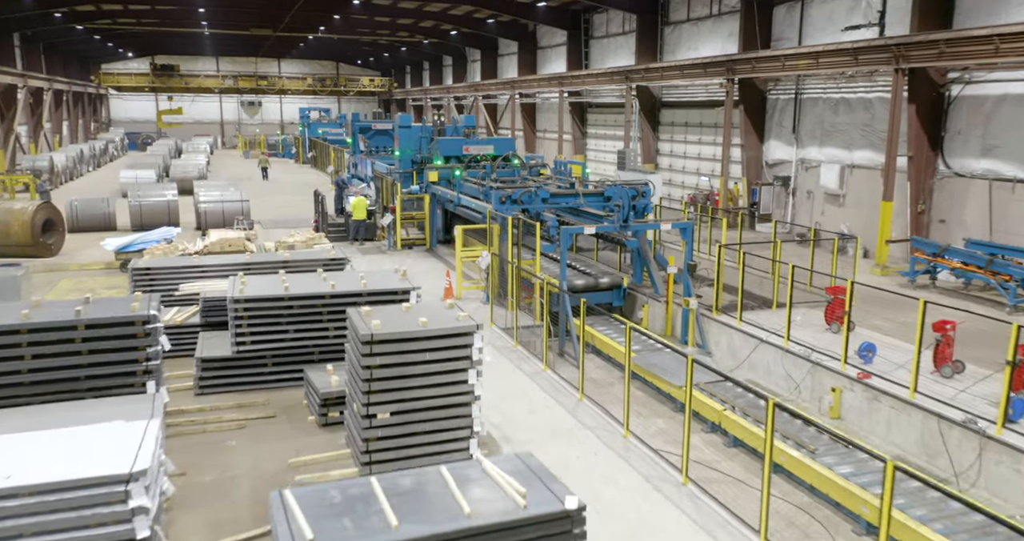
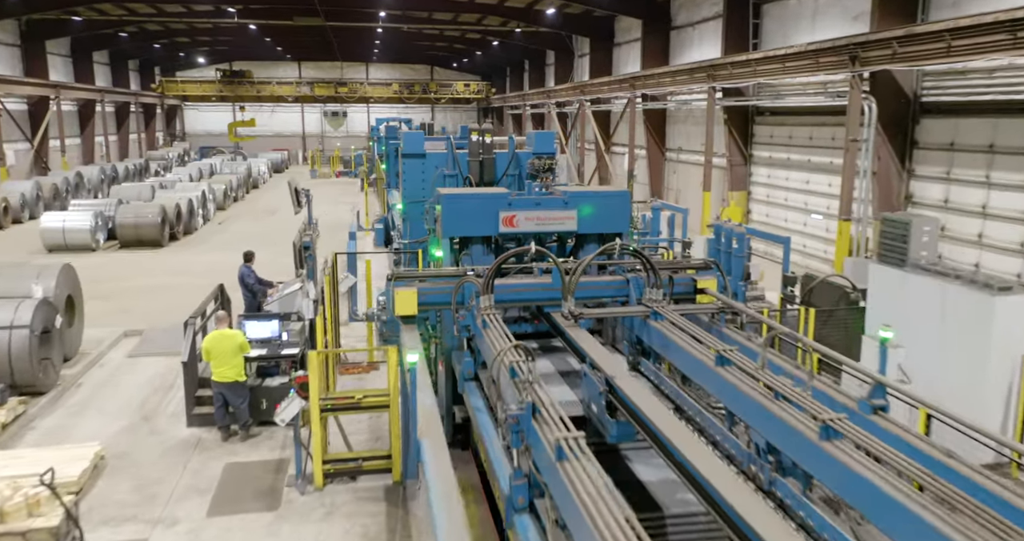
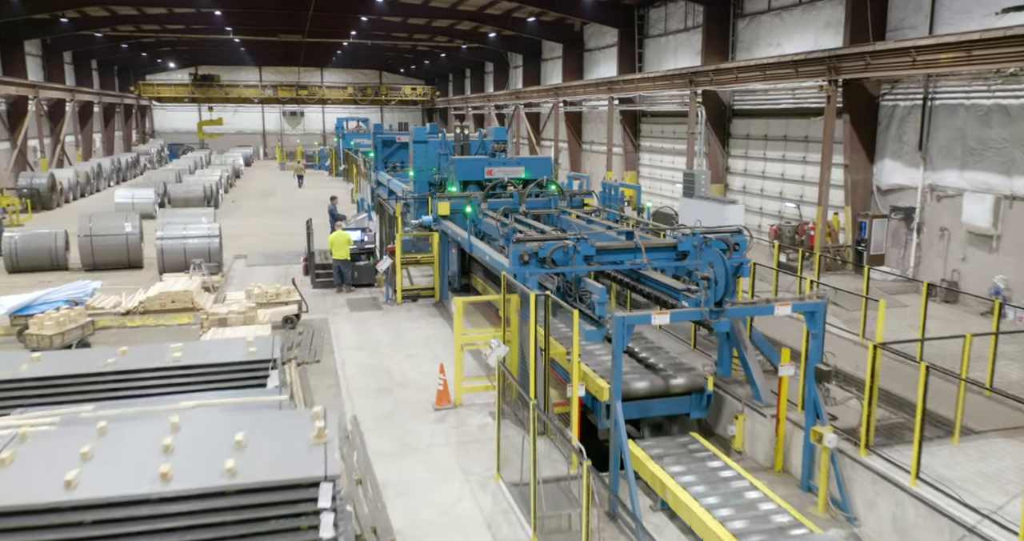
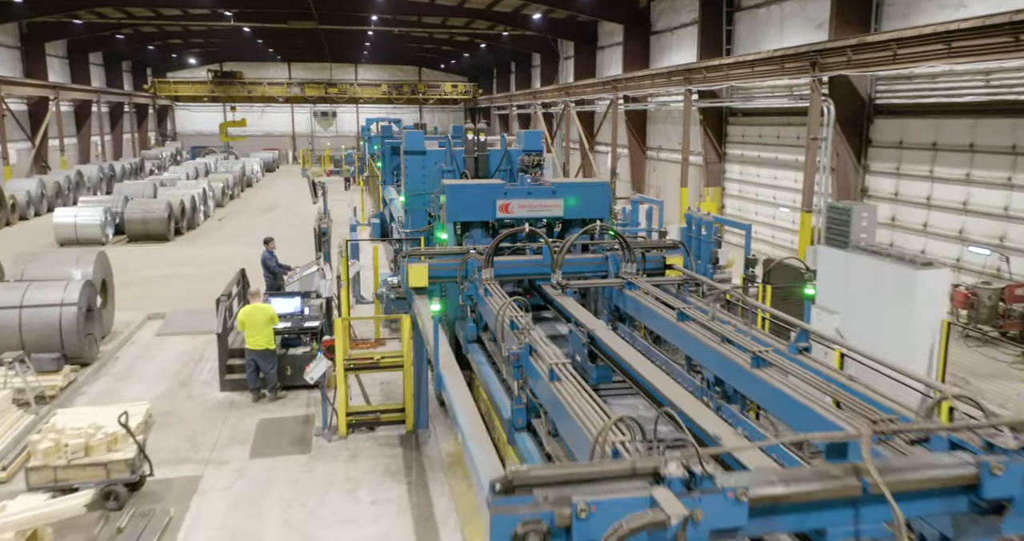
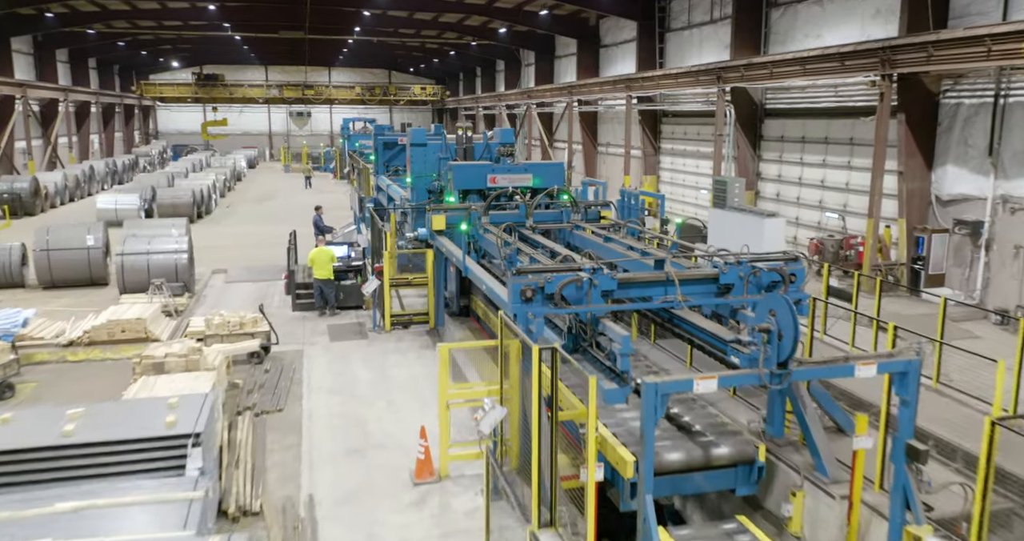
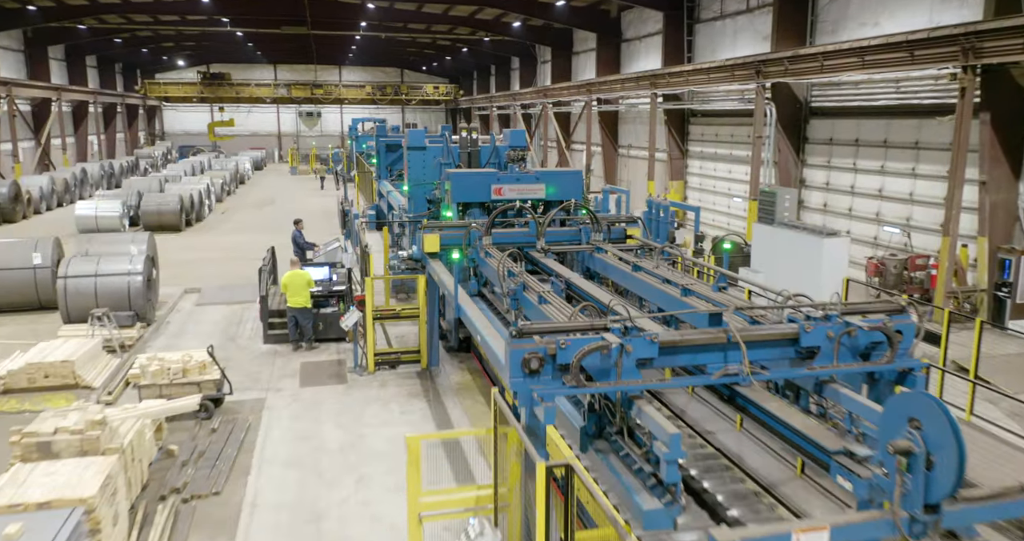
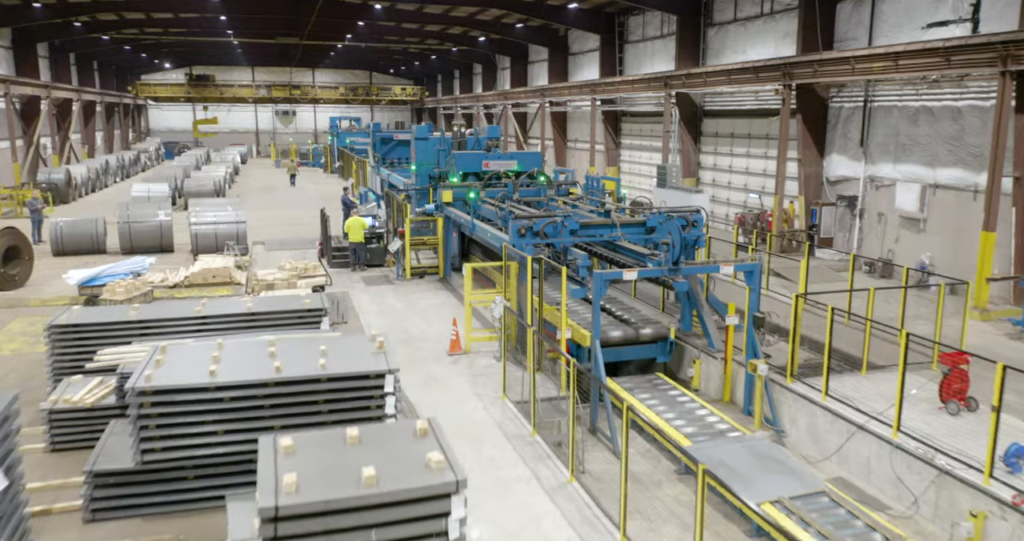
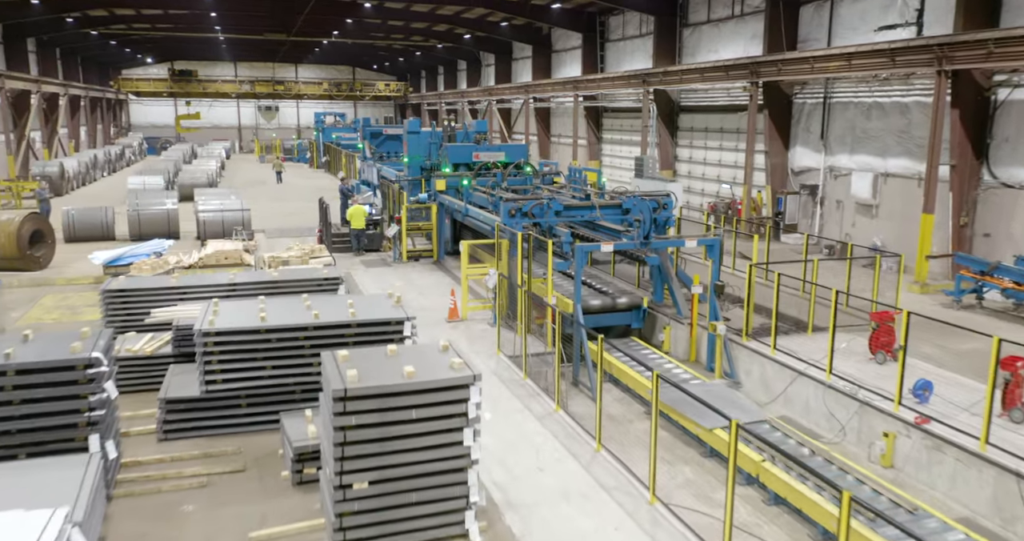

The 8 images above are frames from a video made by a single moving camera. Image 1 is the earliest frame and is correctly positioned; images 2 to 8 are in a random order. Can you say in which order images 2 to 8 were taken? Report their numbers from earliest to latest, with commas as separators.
8, 7, 3, 5, 6, 4, 2
